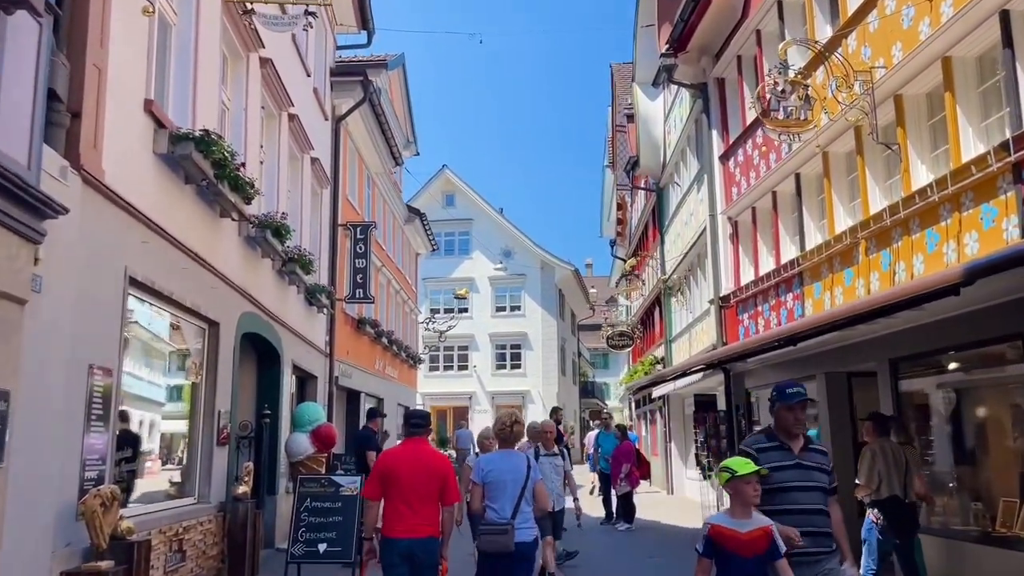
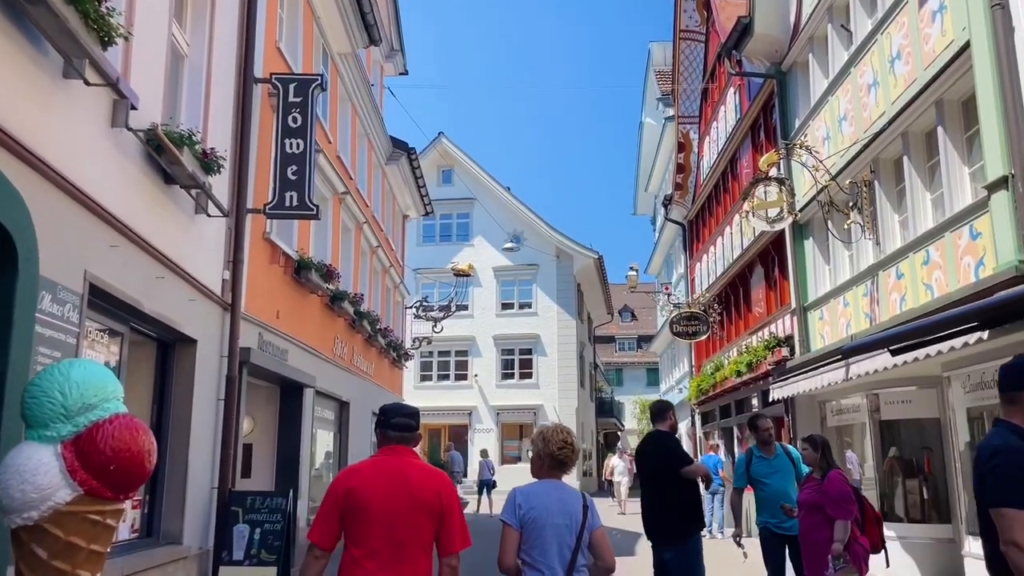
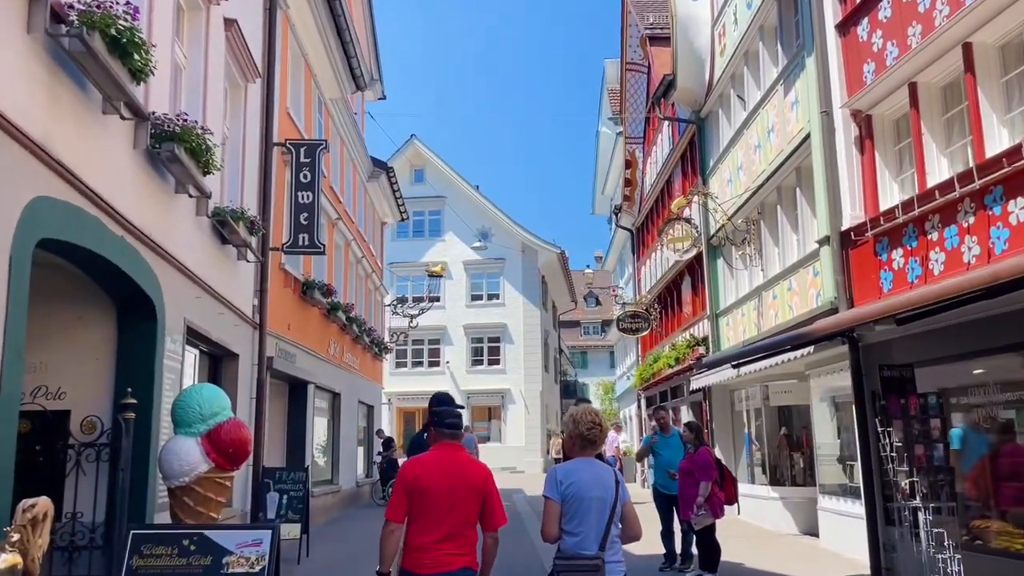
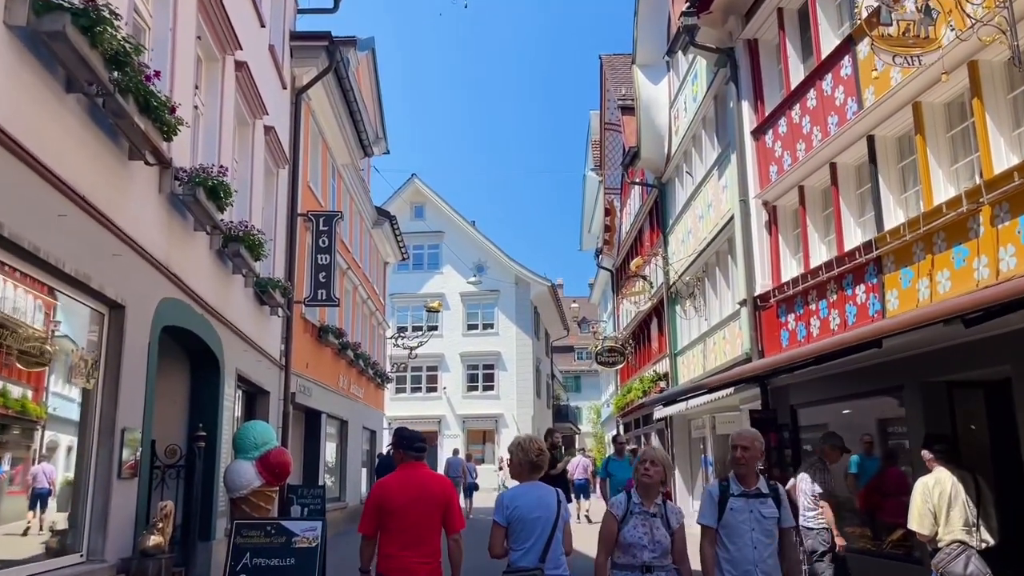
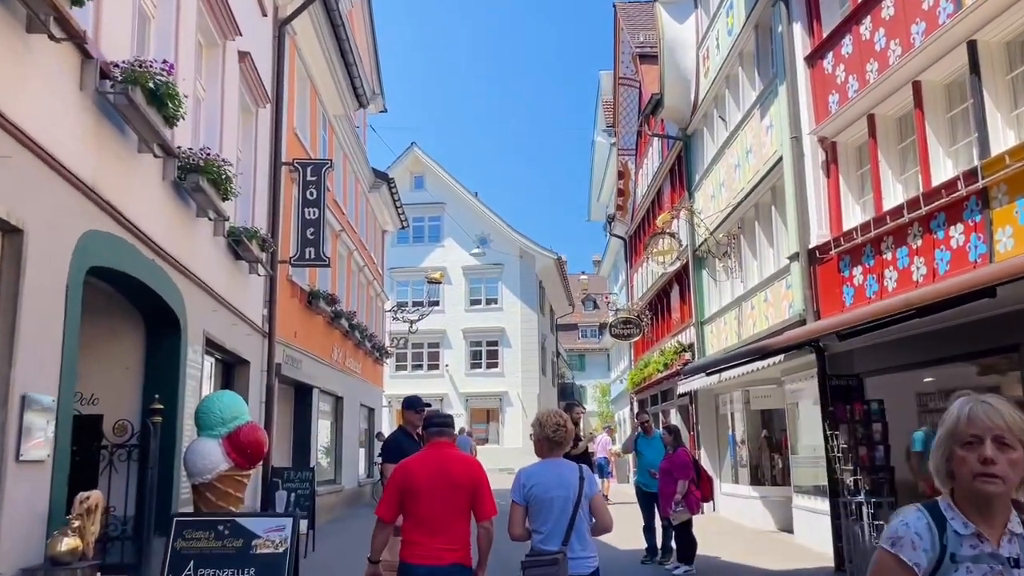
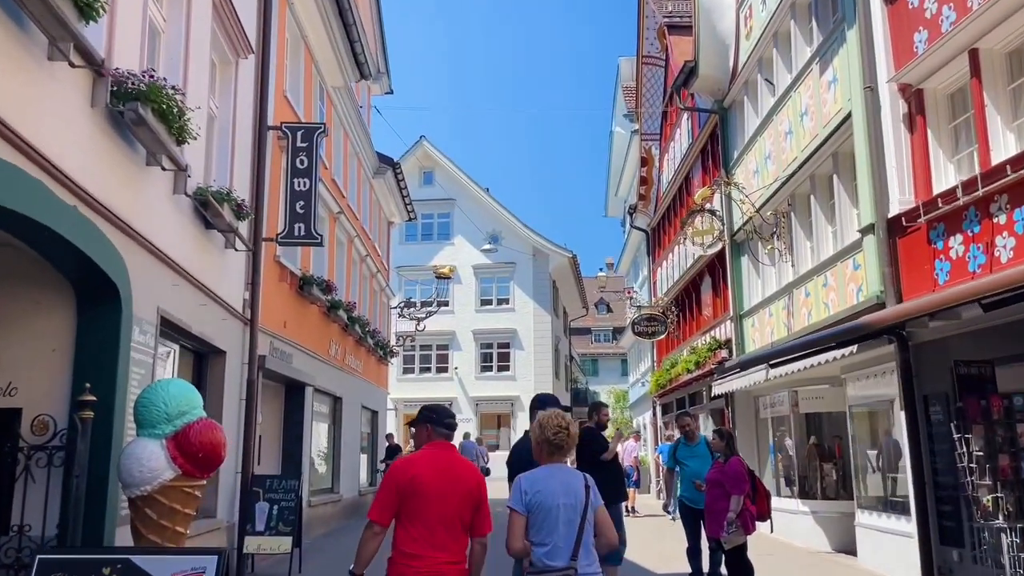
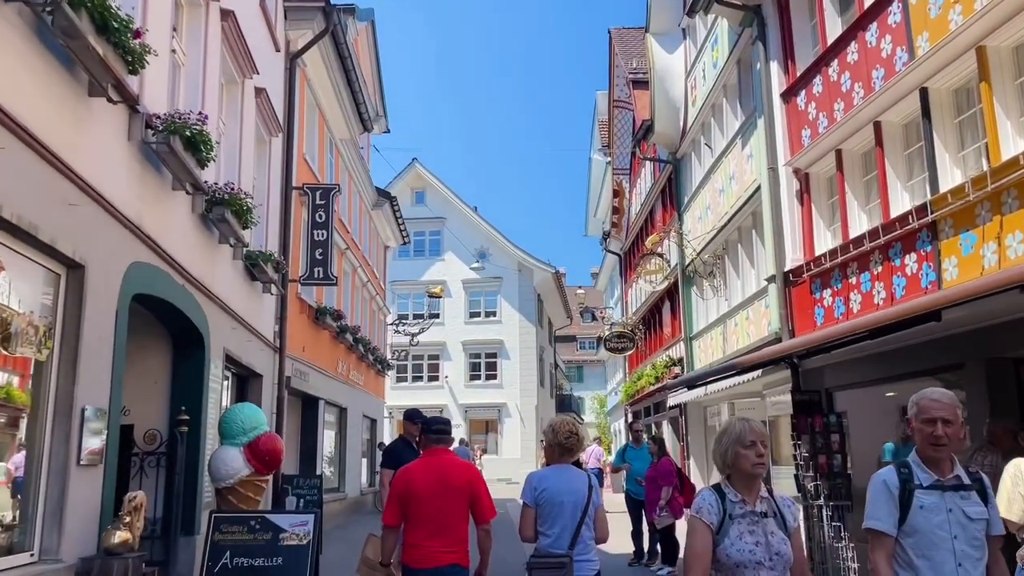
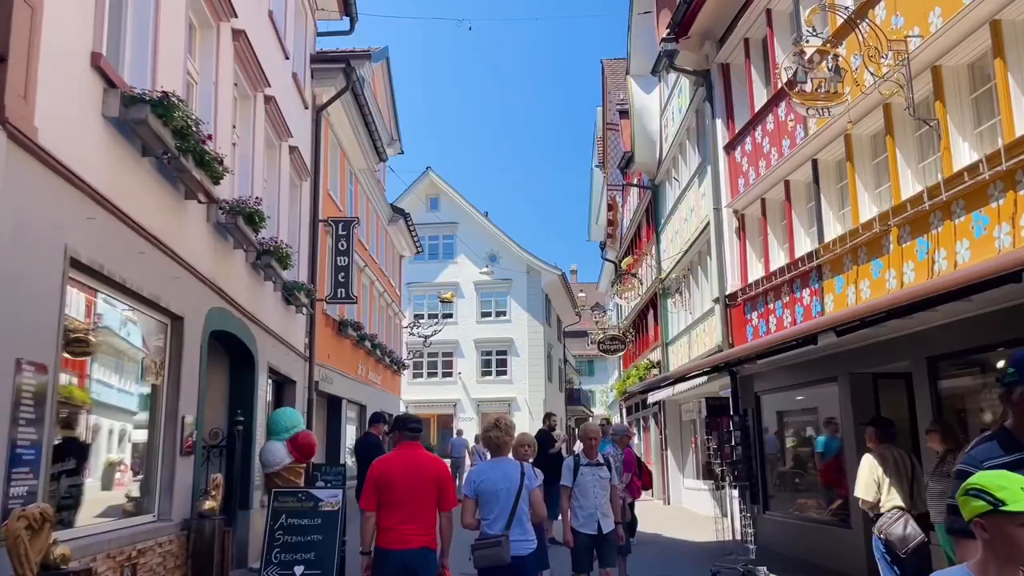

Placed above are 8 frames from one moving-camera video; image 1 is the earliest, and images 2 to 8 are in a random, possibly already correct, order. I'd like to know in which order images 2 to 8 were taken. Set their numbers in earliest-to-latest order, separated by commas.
8, 4, 7, 5, 3, 6, 2
